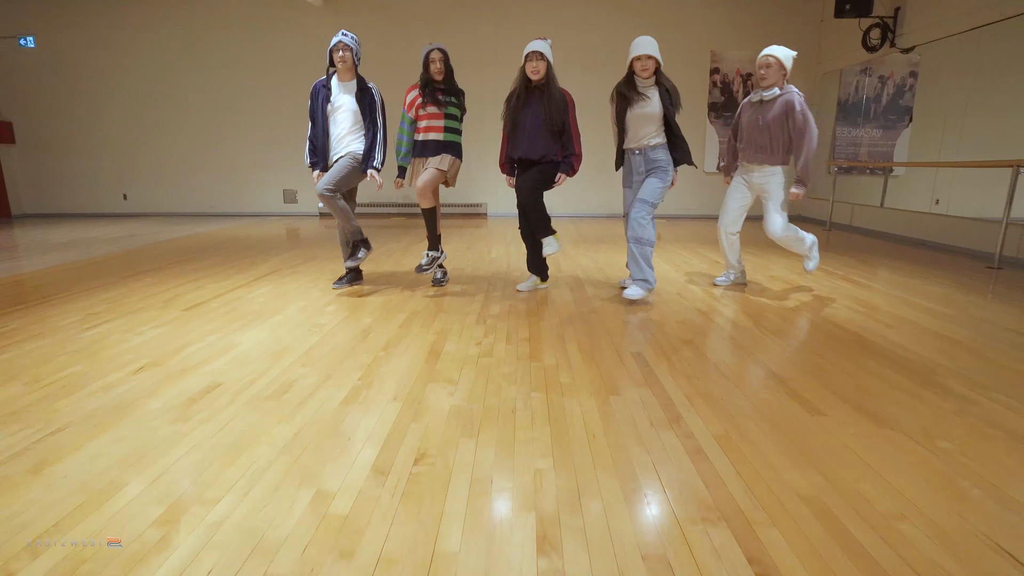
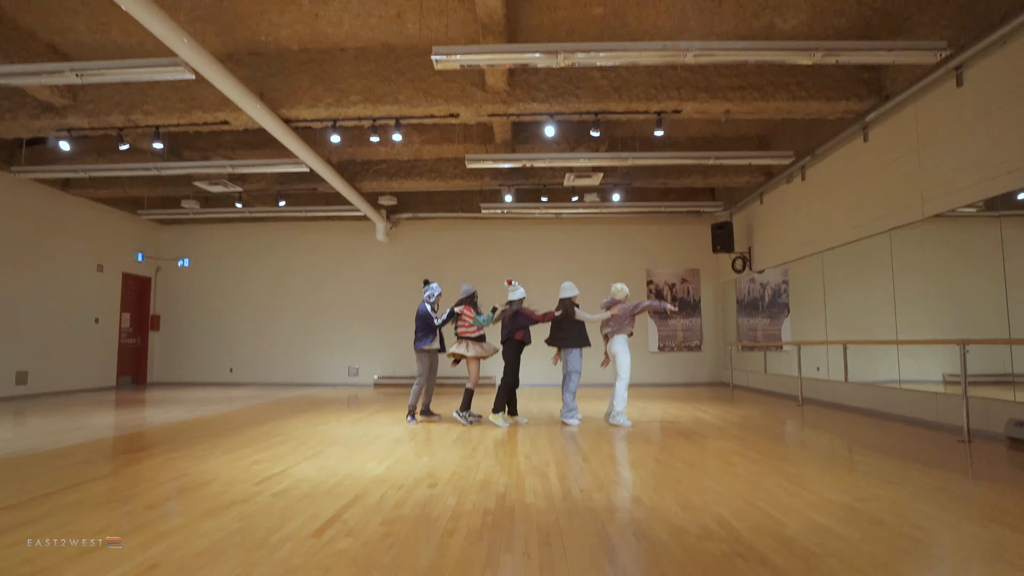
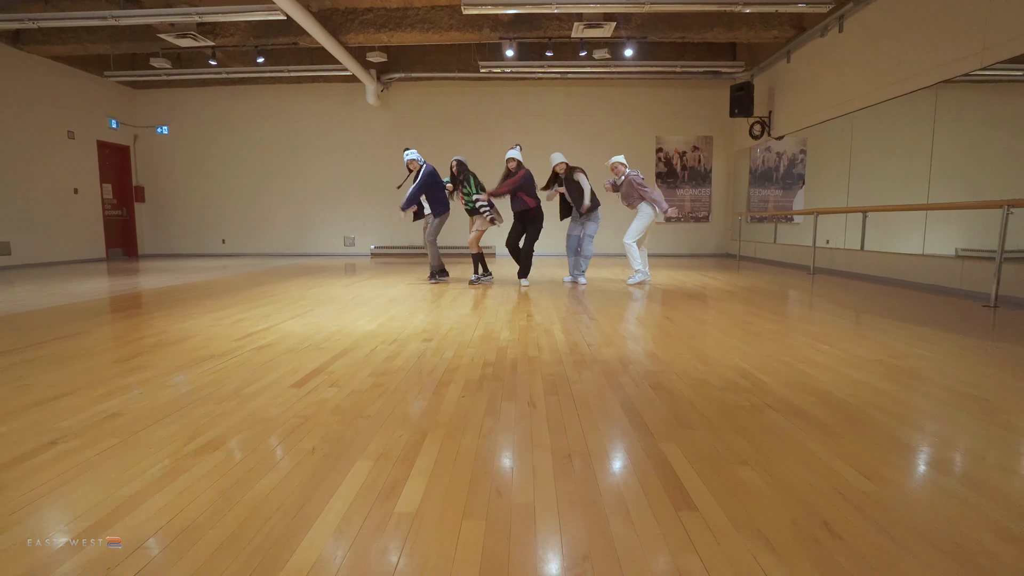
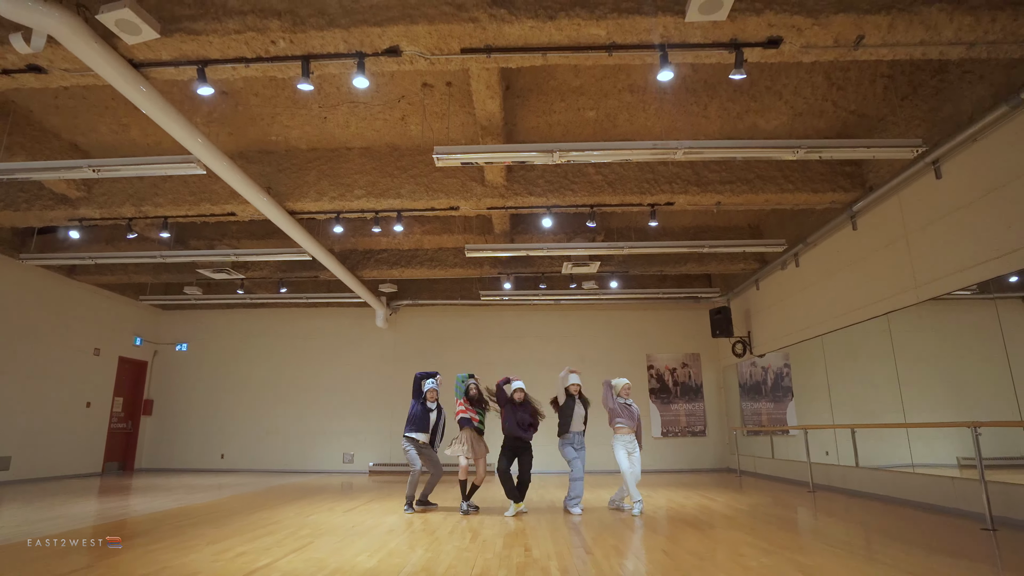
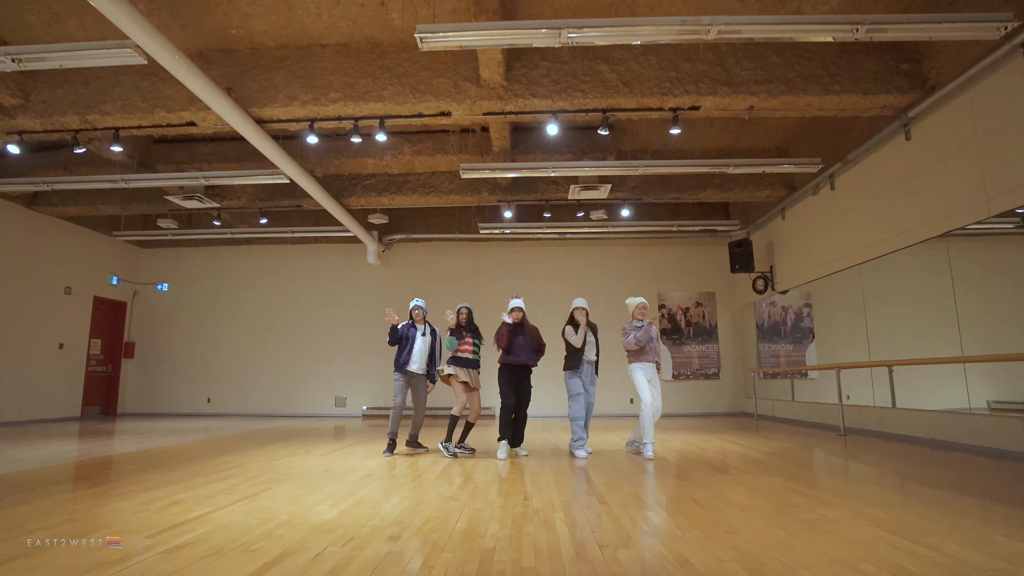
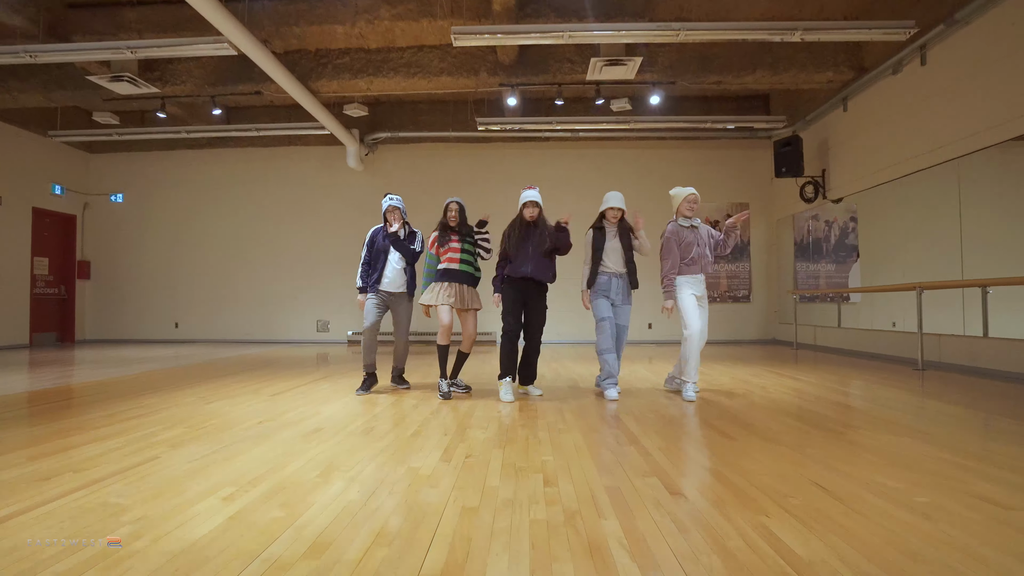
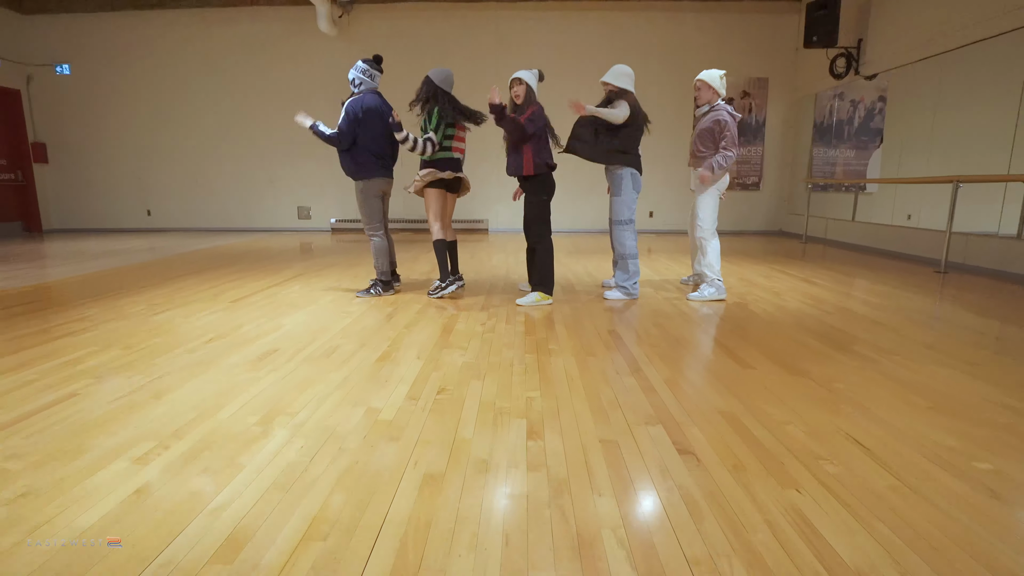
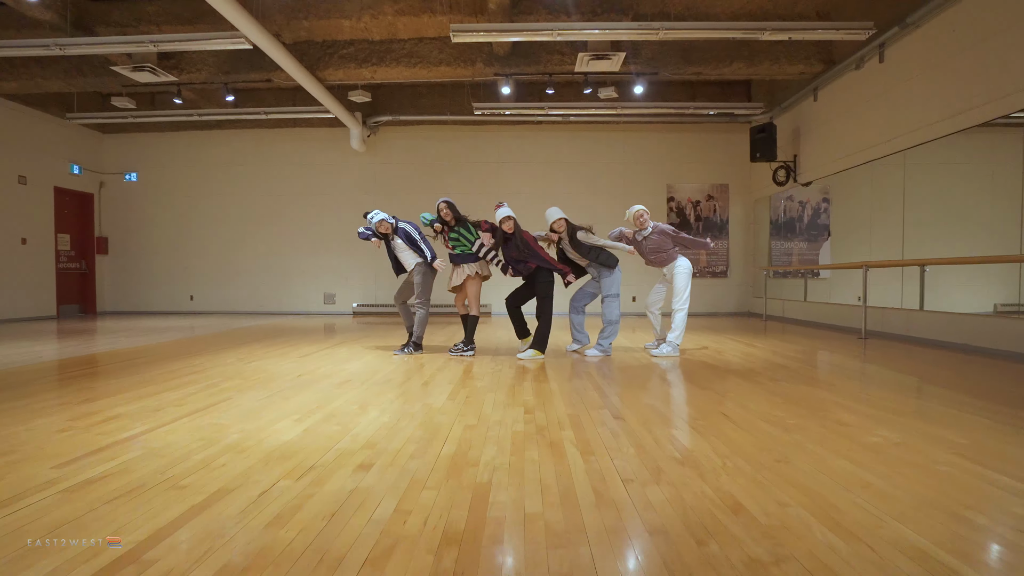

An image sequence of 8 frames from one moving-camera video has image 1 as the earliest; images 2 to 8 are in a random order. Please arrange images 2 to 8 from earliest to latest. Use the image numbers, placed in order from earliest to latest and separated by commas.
7, 8, 3, 2, 4, 5, 6
